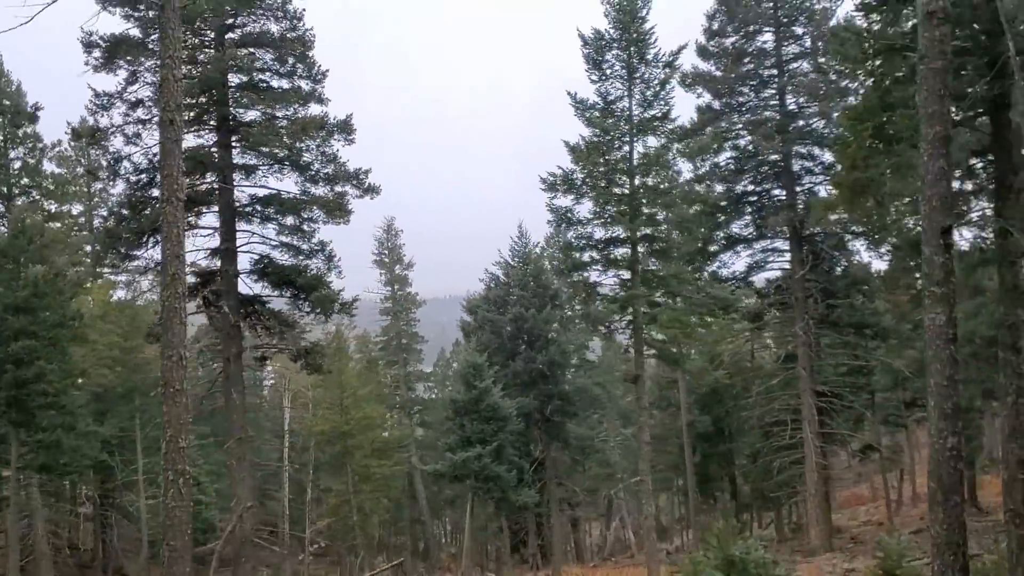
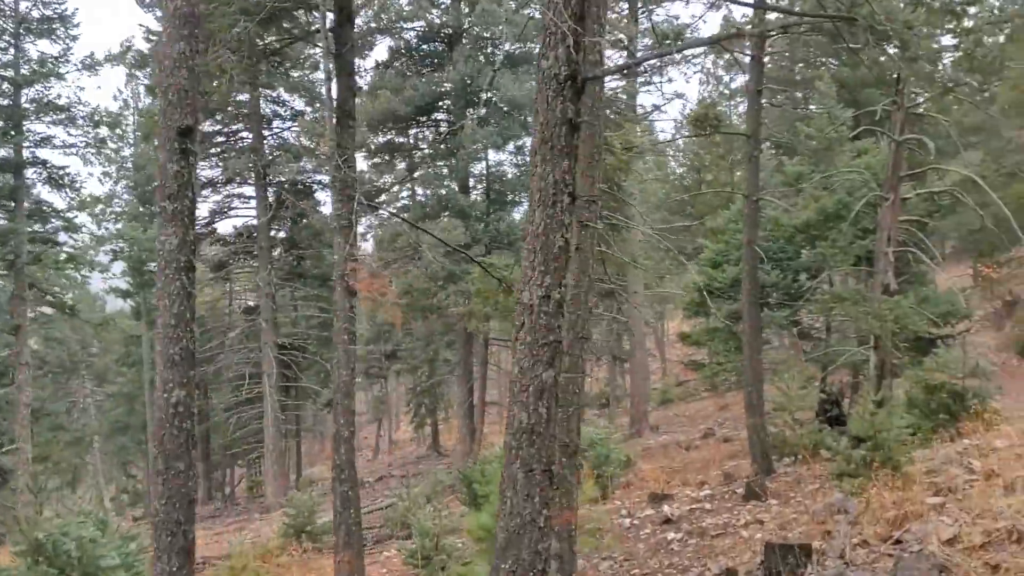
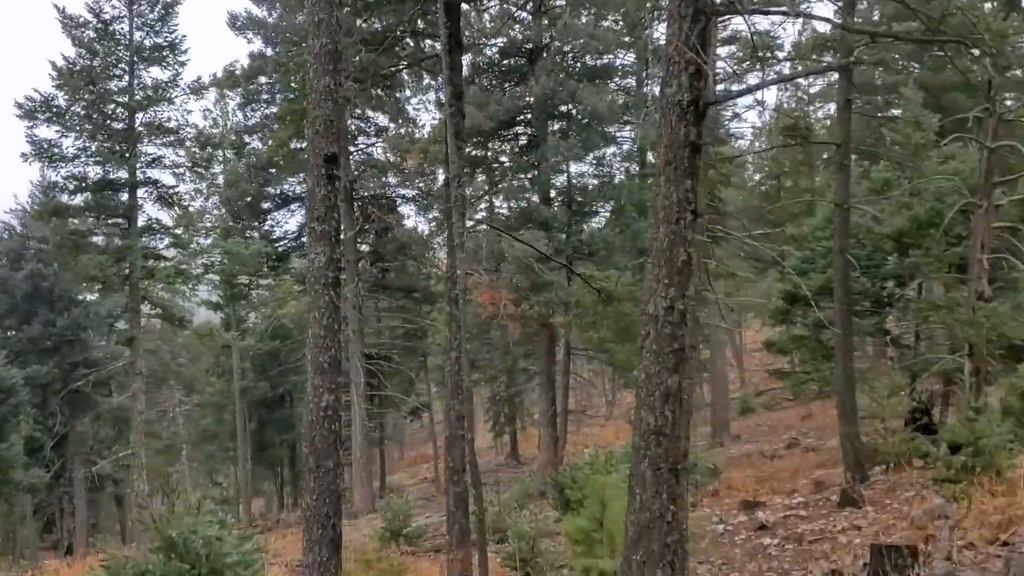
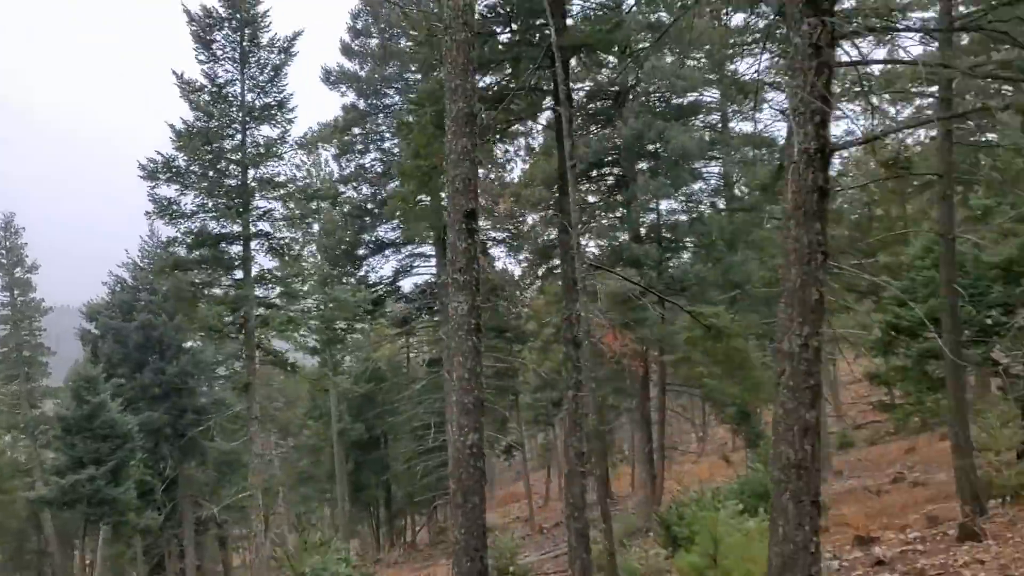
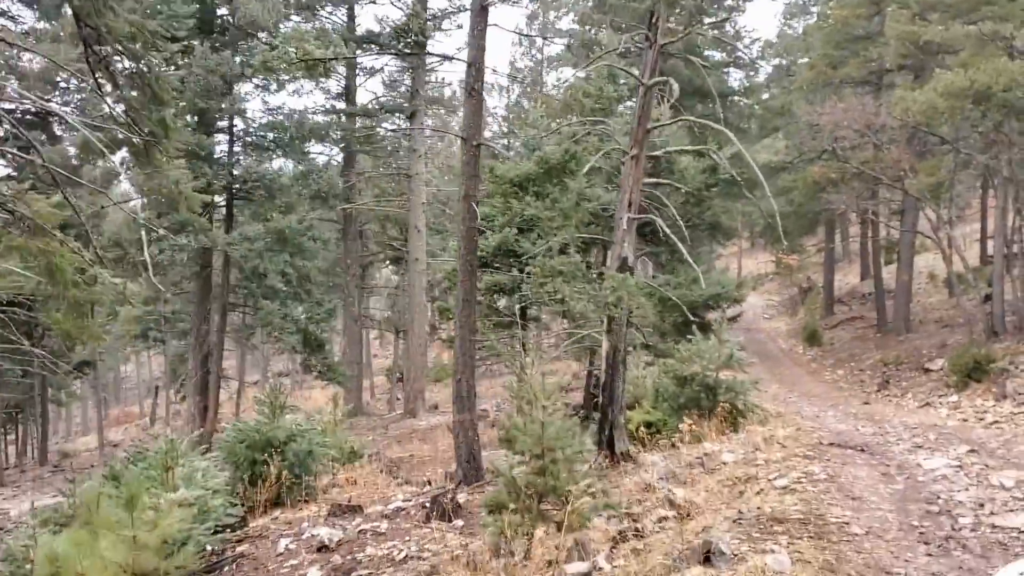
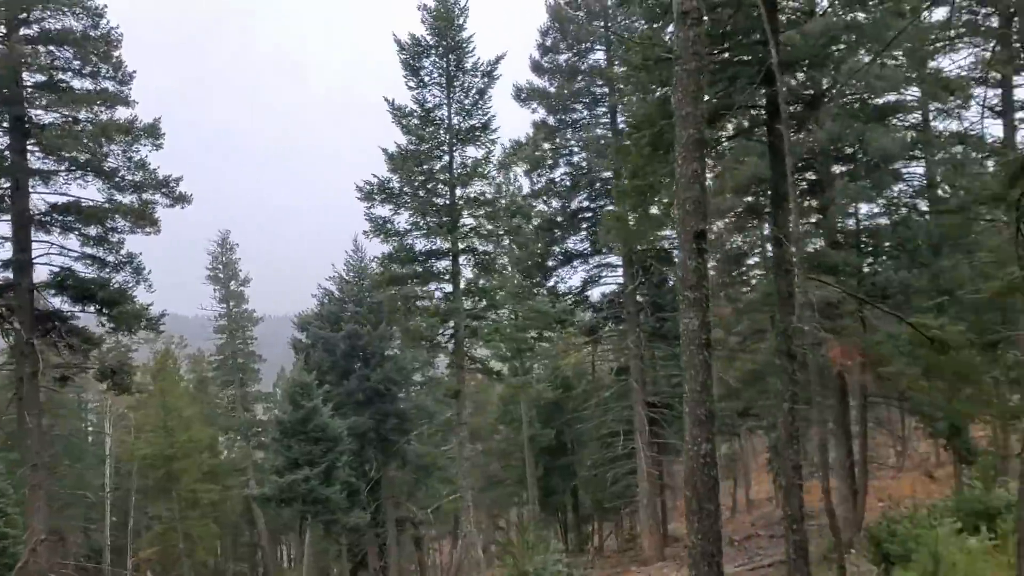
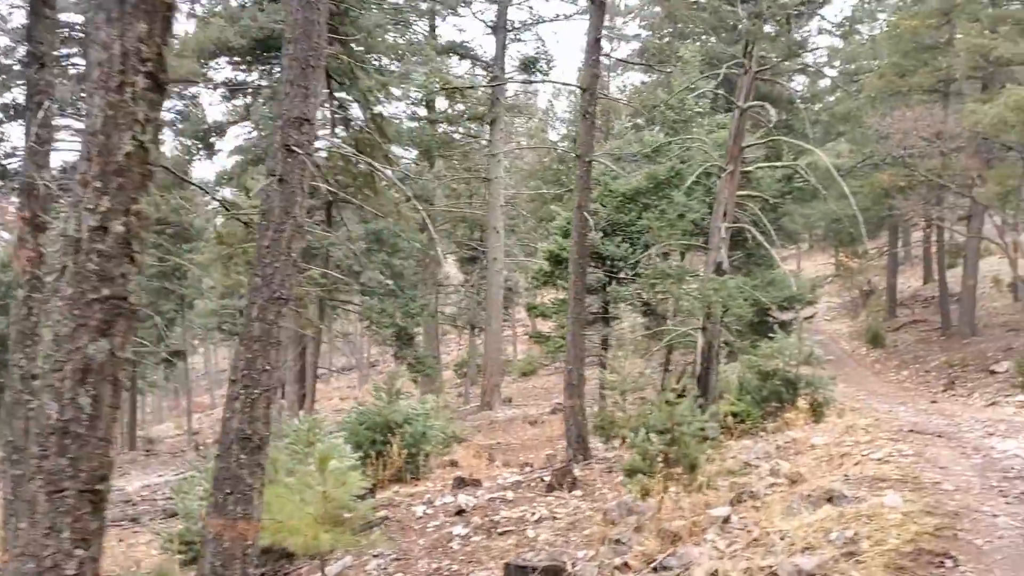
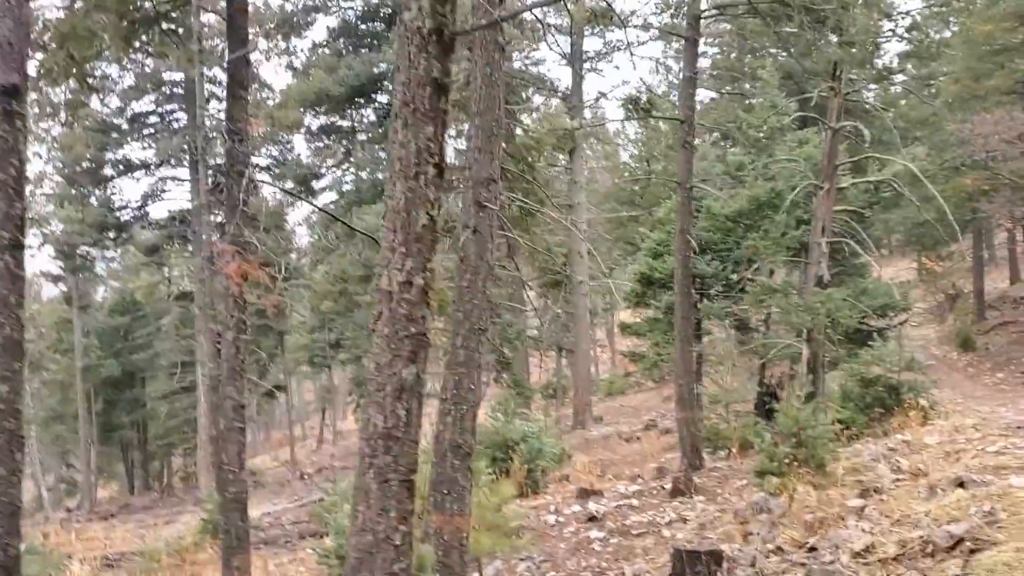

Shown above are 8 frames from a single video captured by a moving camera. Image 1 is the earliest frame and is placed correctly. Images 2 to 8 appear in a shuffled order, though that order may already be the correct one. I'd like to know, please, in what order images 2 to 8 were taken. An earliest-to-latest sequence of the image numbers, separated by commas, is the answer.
6, 4, 3, 2, 8, 7, 5
